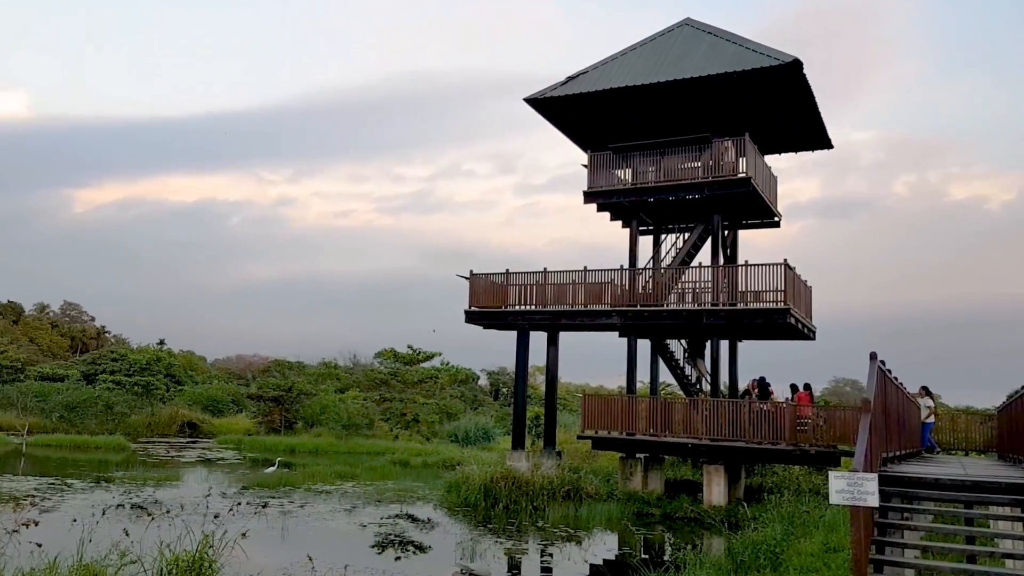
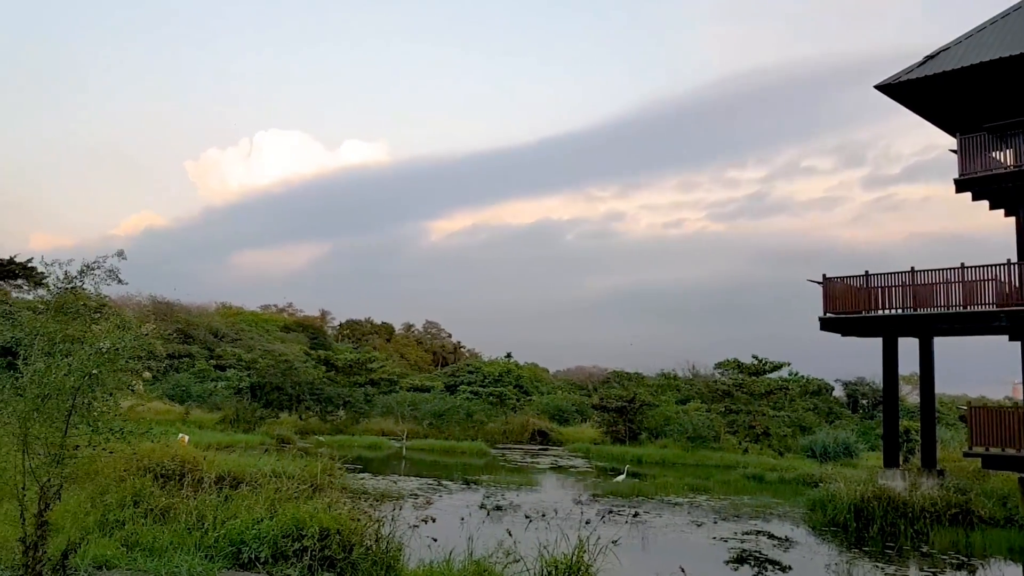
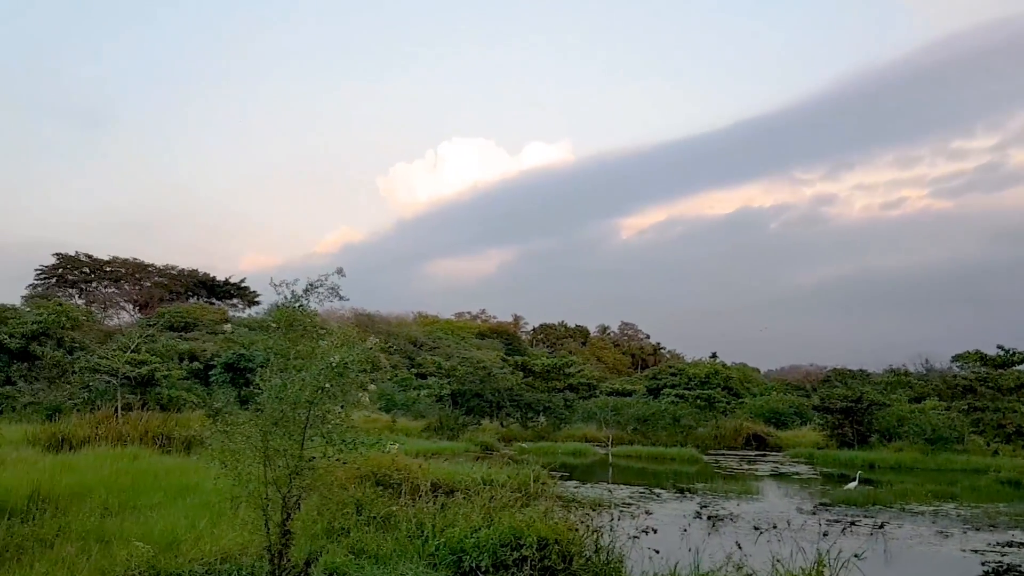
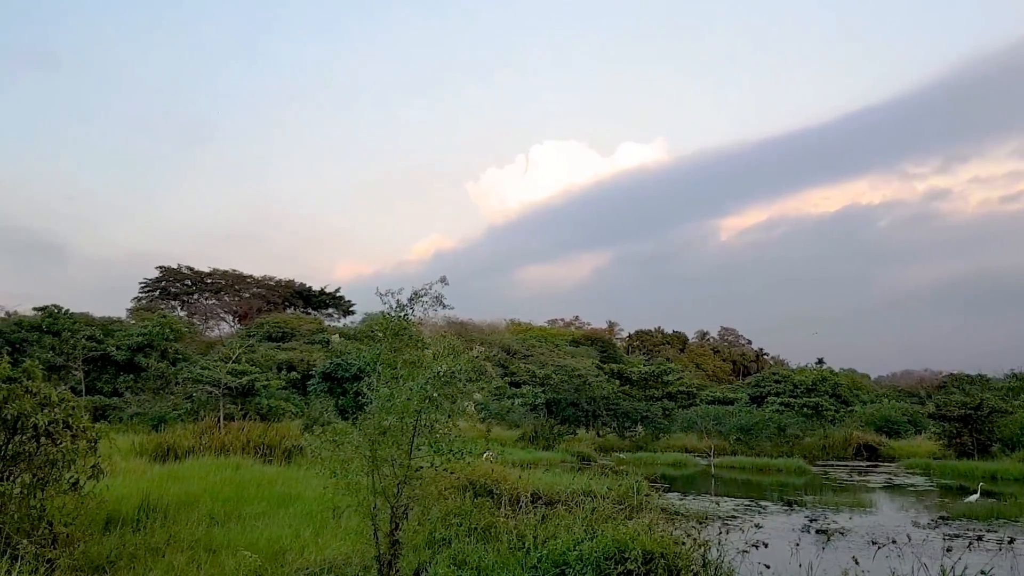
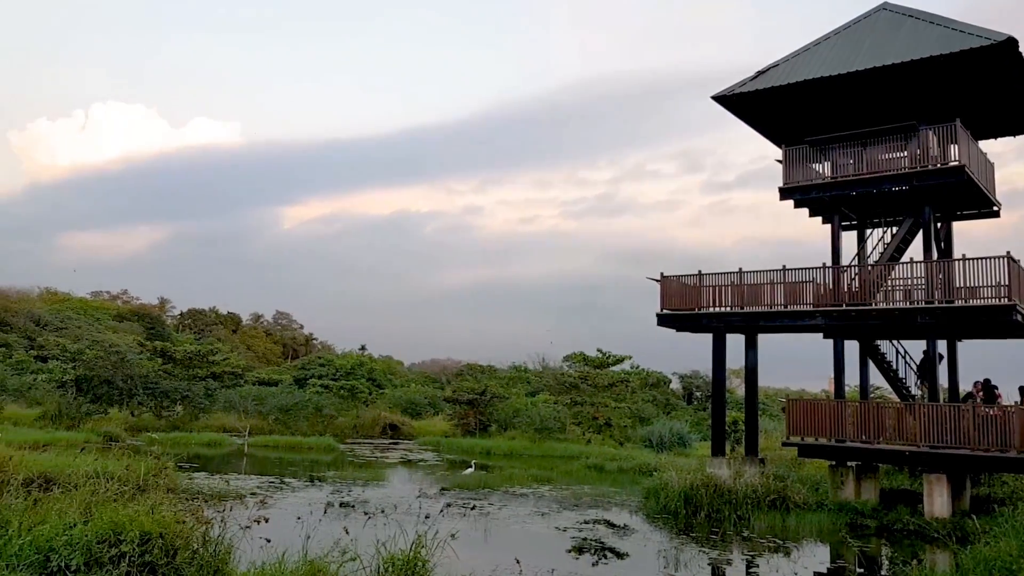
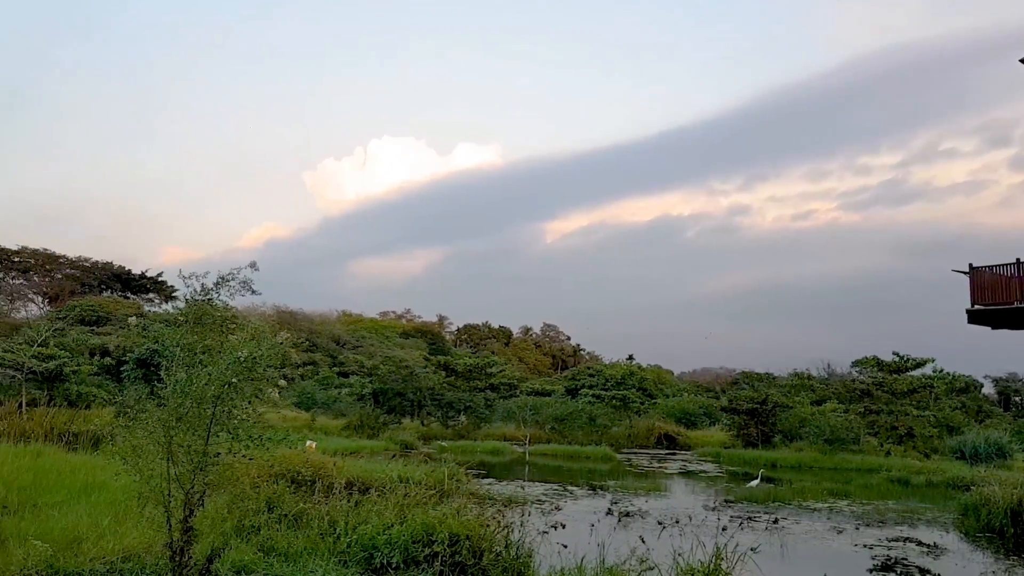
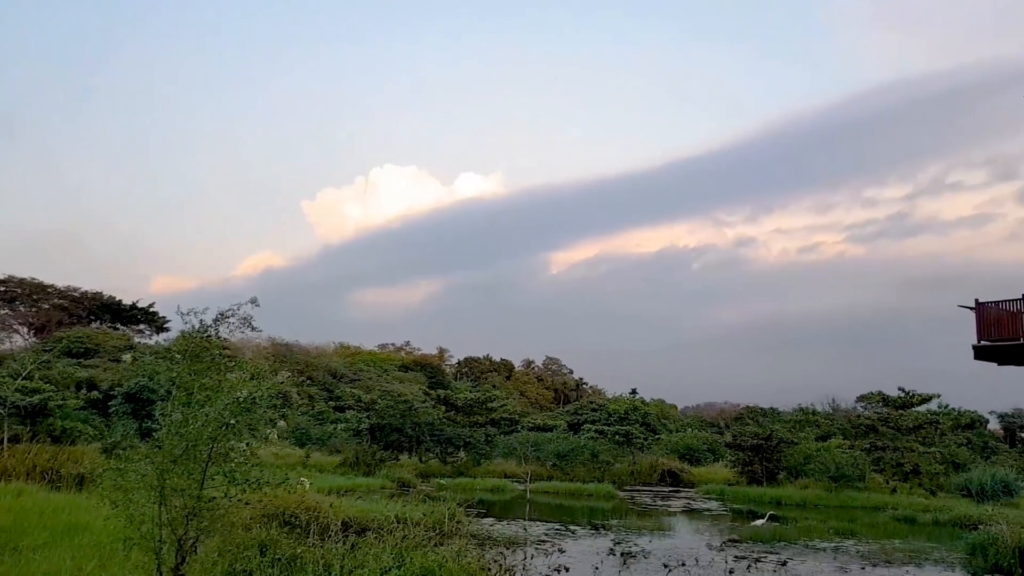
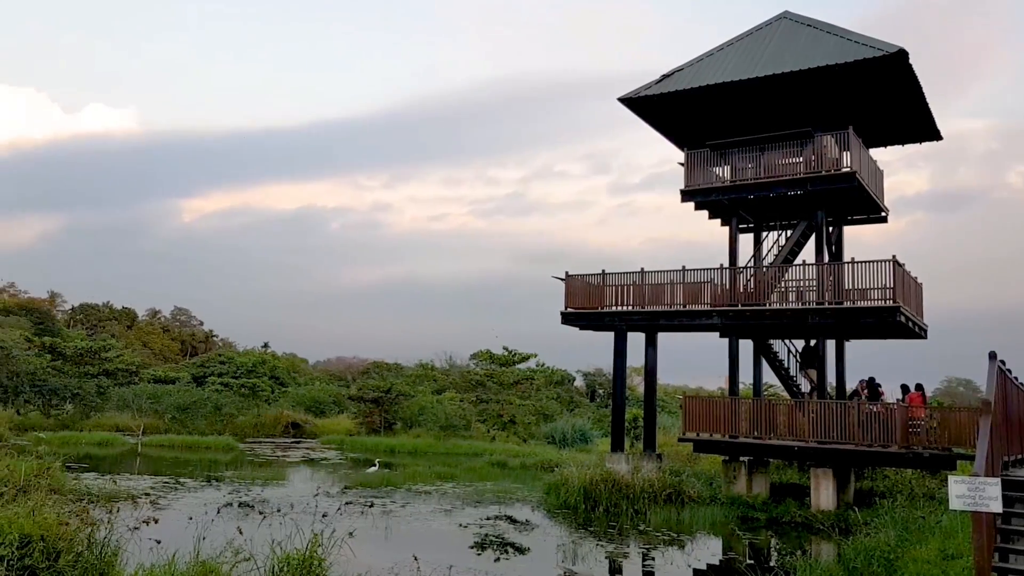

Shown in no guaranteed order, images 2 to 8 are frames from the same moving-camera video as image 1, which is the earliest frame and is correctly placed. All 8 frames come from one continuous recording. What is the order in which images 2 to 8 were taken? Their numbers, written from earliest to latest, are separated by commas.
8, 5, 2, 6, 3, 4, 7
